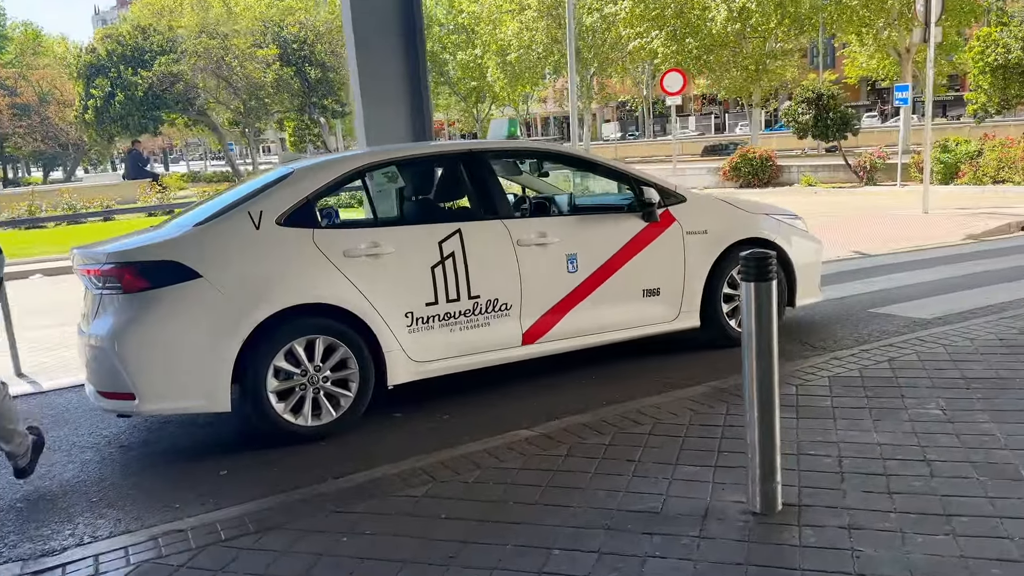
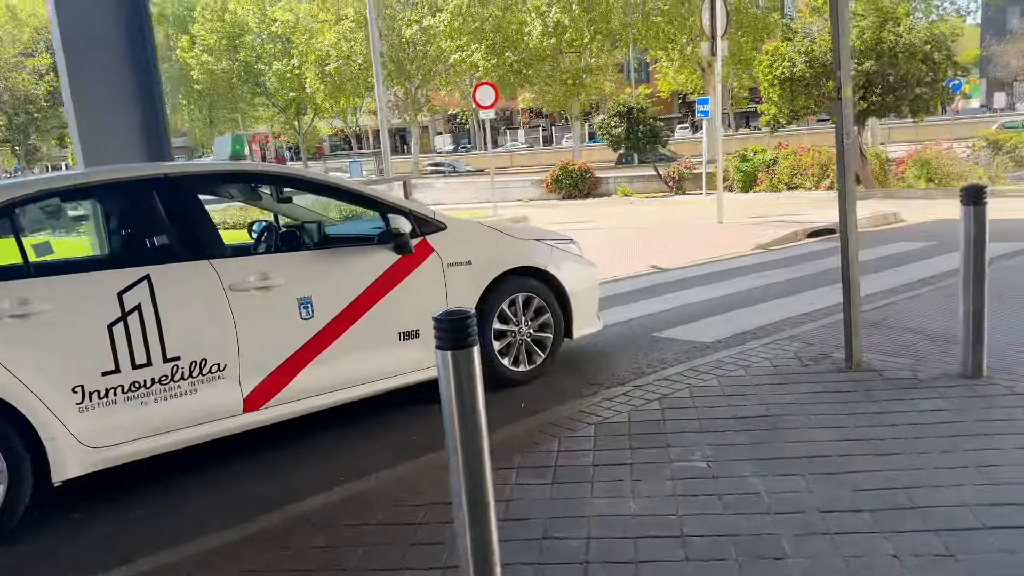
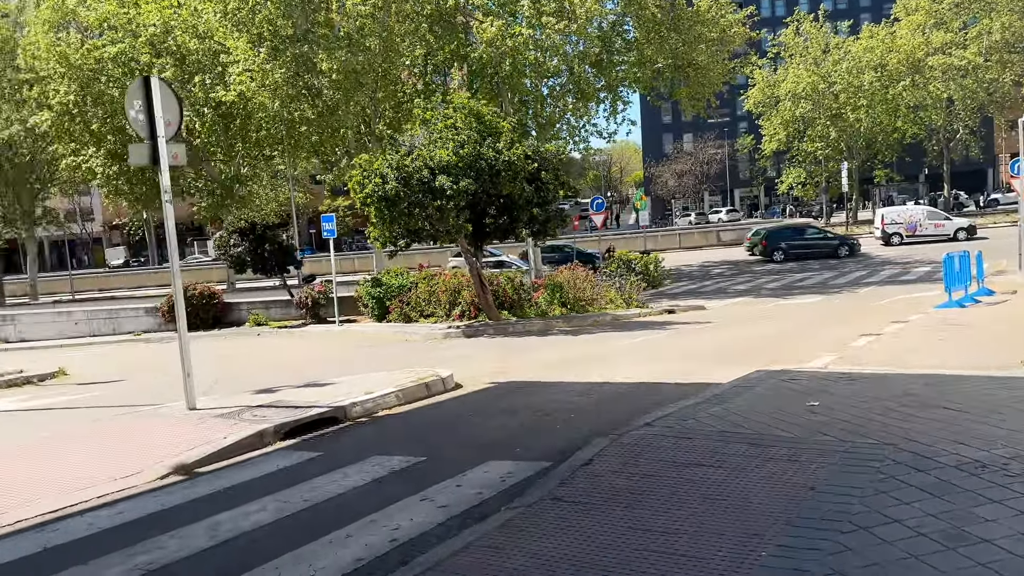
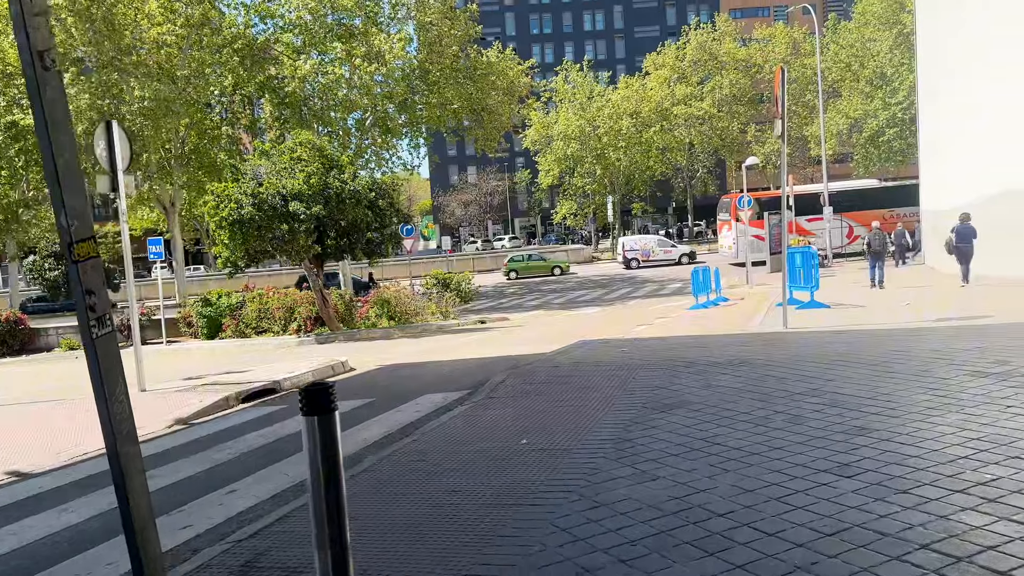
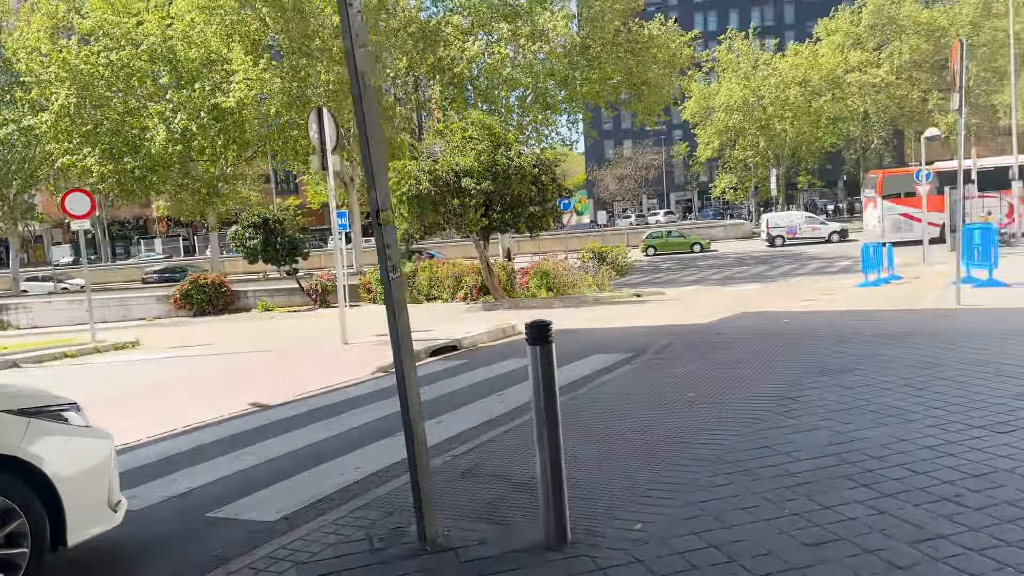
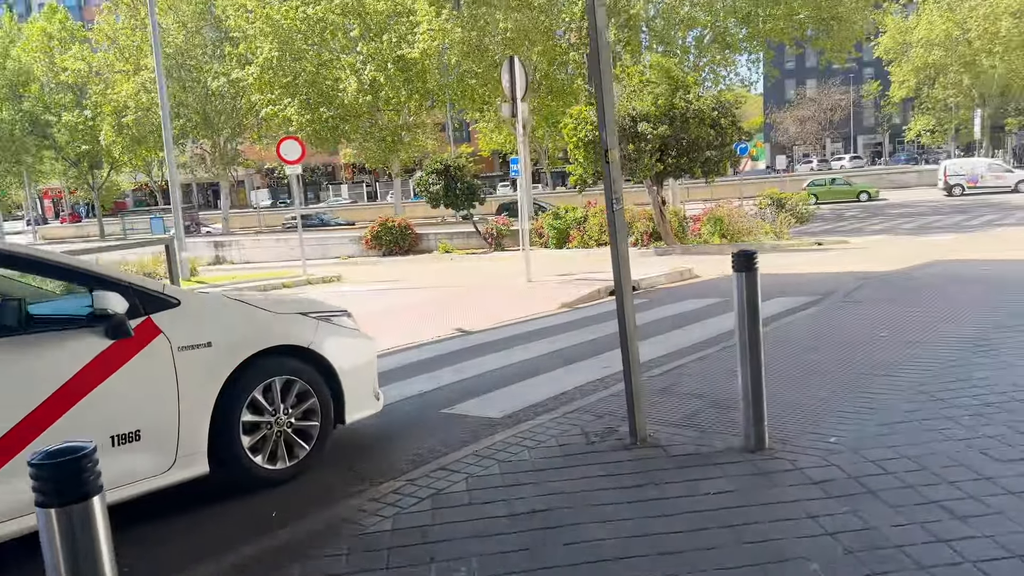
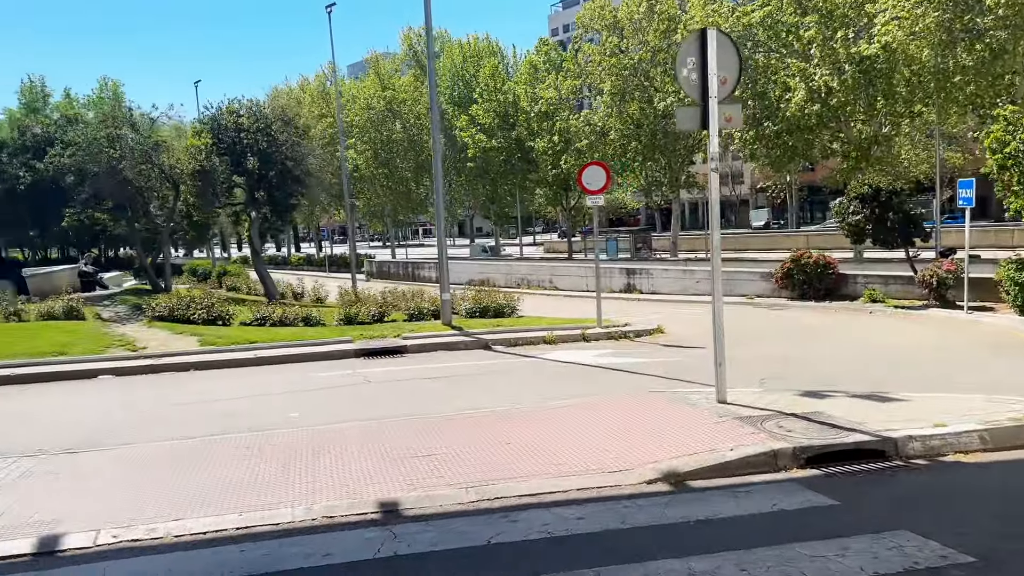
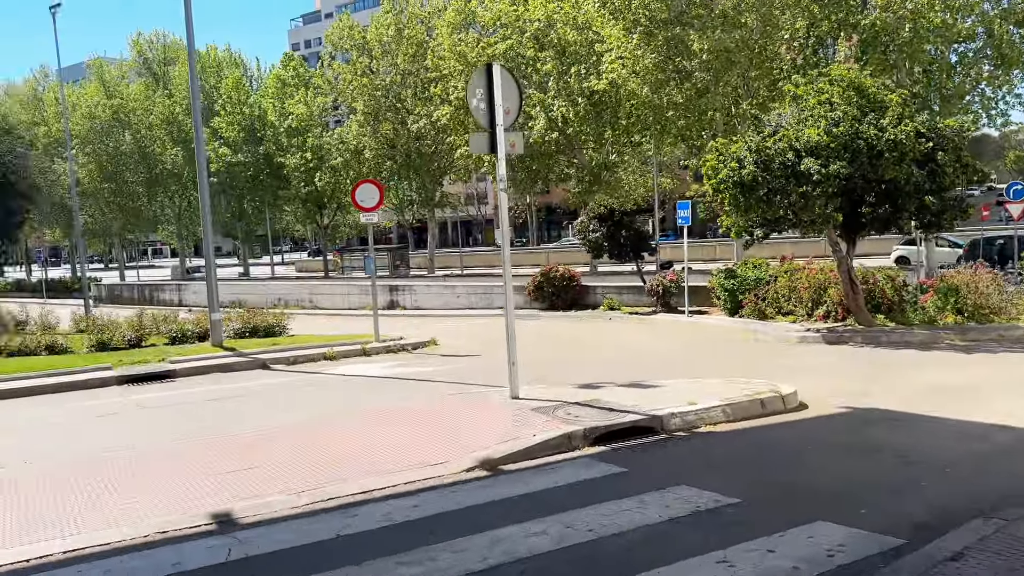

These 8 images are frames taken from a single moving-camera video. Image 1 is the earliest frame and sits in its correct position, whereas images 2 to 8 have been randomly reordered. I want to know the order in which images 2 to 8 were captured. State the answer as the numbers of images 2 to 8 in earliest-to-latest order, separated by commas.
2, 6, 5, 4, 3, 8, 7
